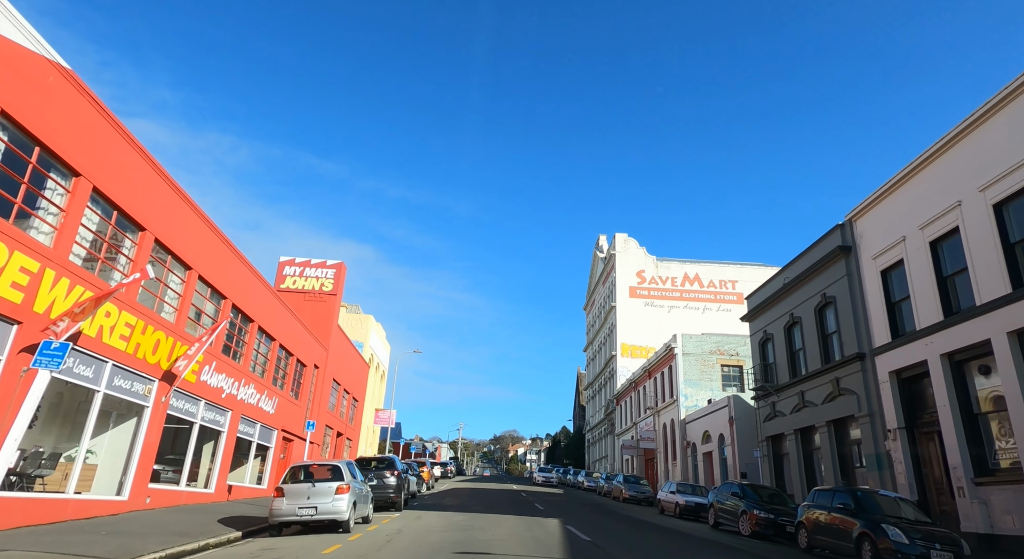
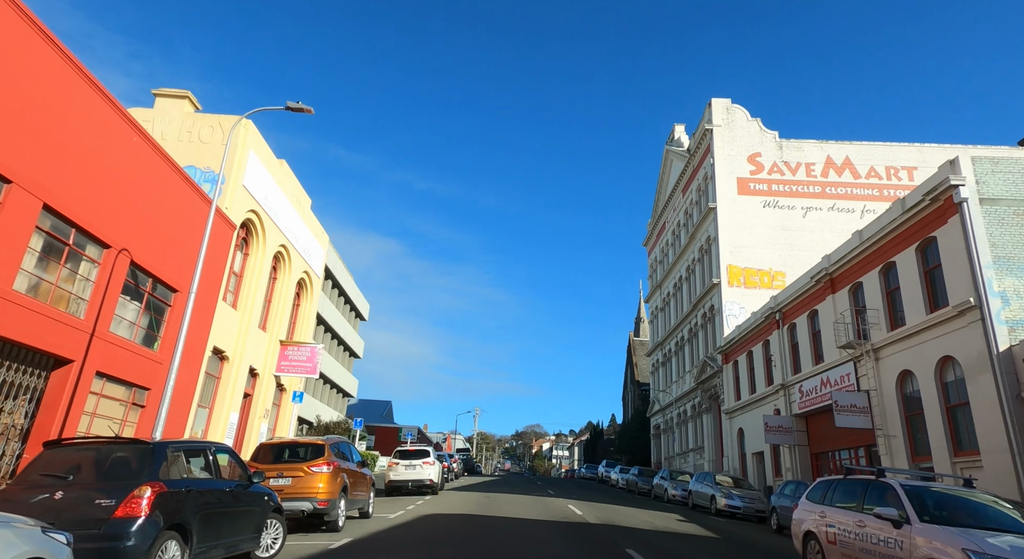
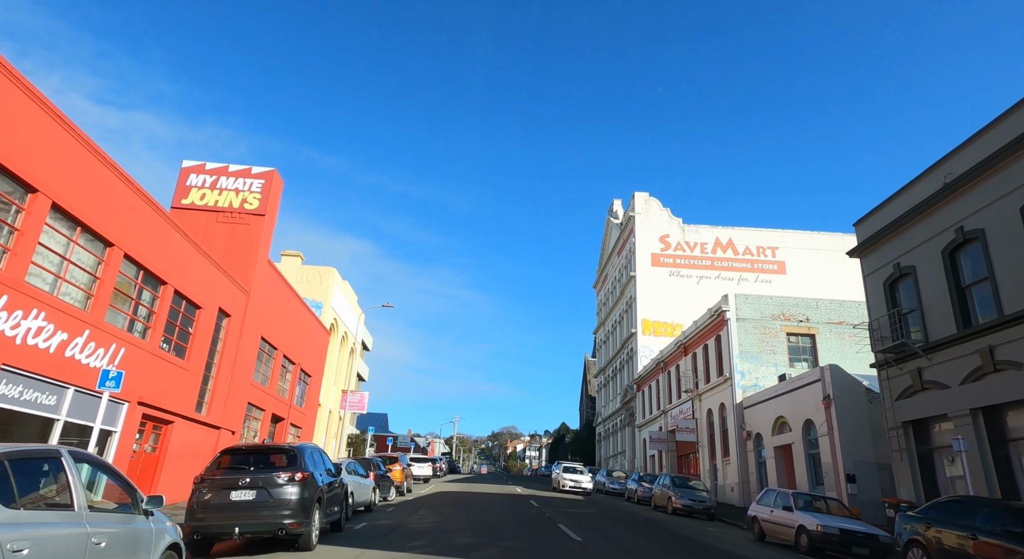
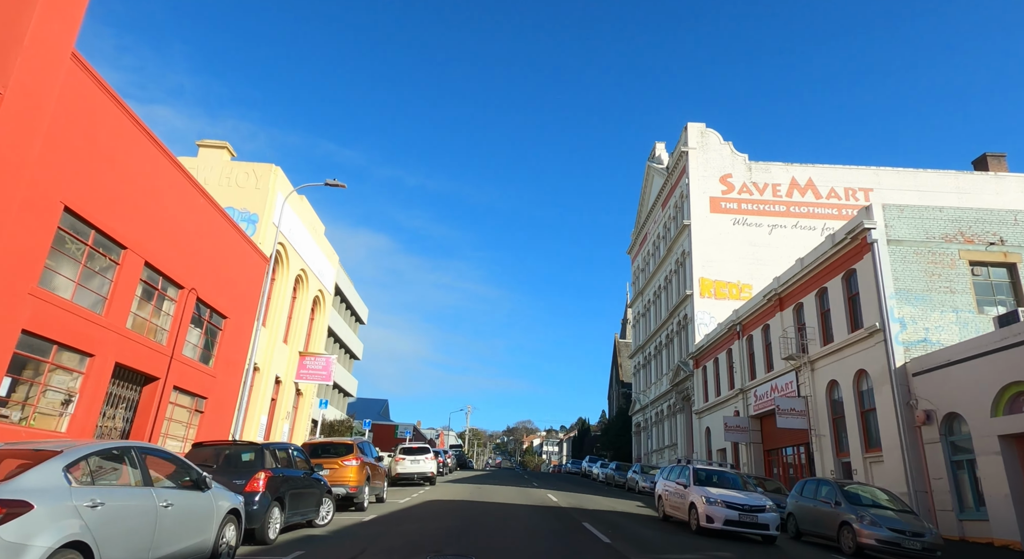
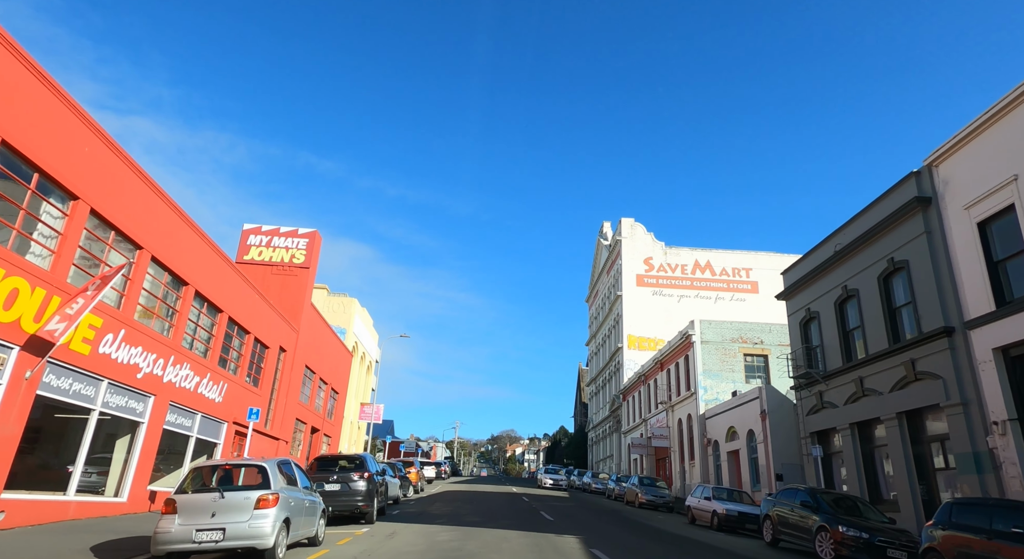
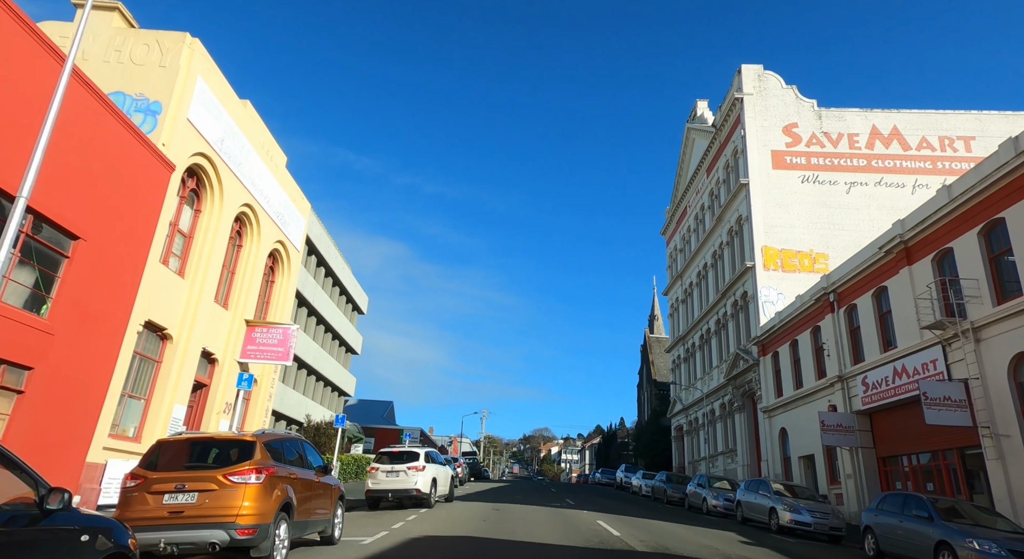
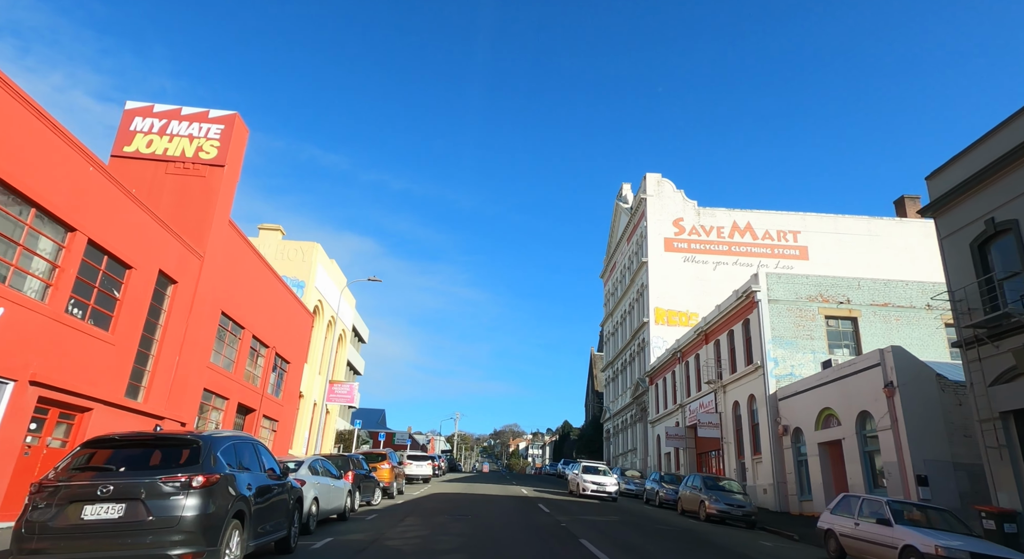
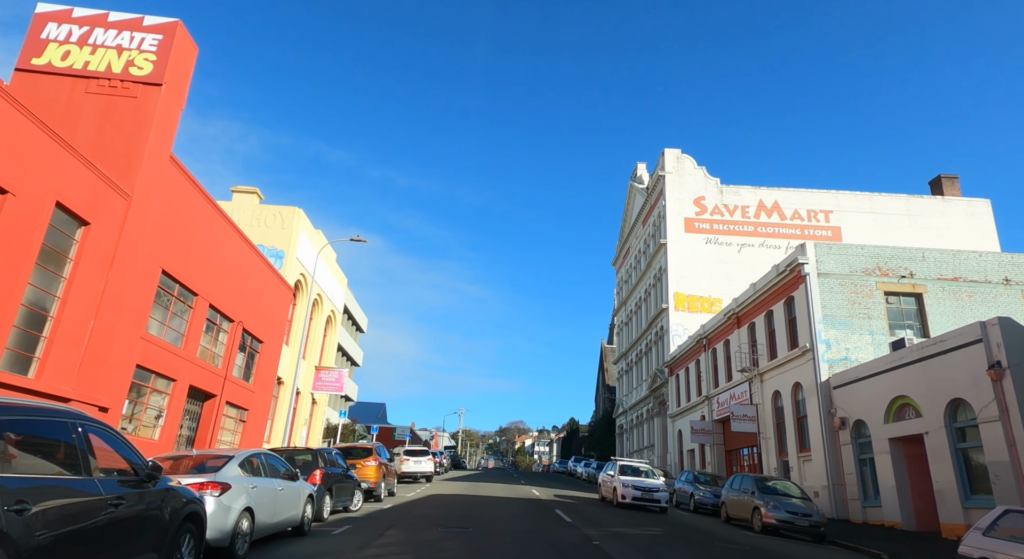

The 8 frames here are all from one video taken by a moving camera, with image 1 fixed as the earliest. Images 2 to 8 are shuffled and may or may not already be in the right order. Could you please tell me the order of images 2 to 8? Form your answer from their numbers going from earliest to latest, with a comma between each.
5, 3, 7, 8, 4, 2, 6
